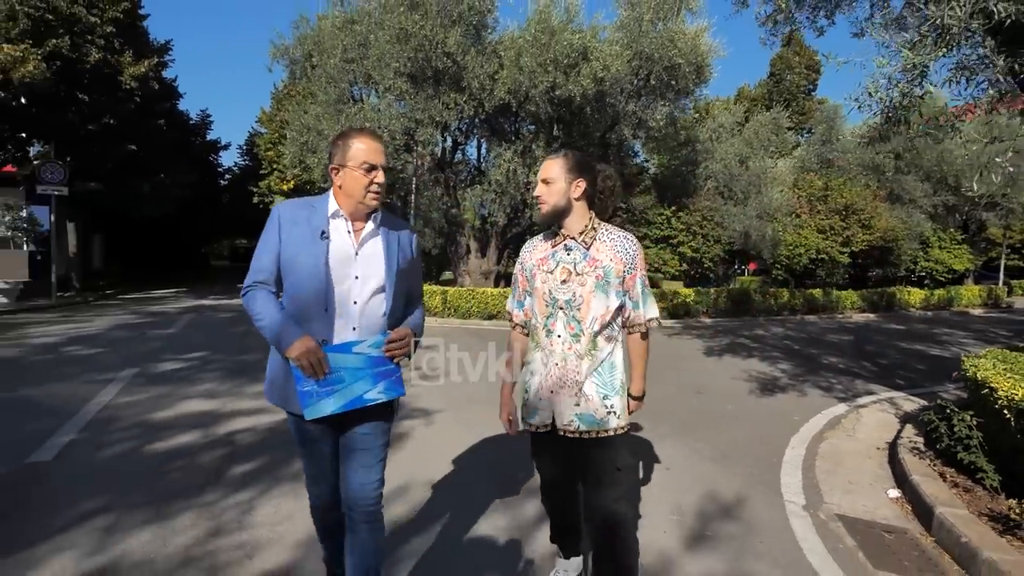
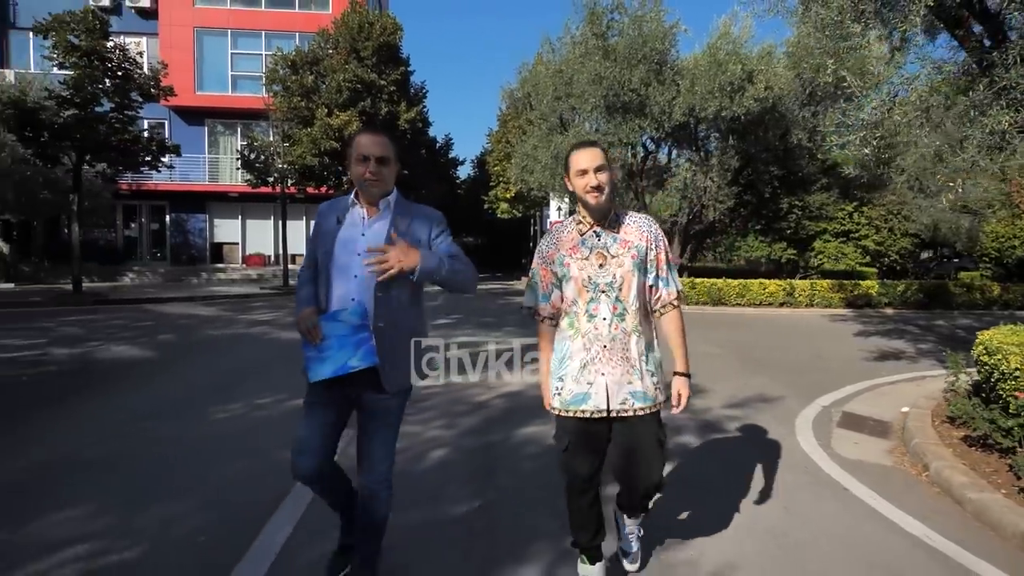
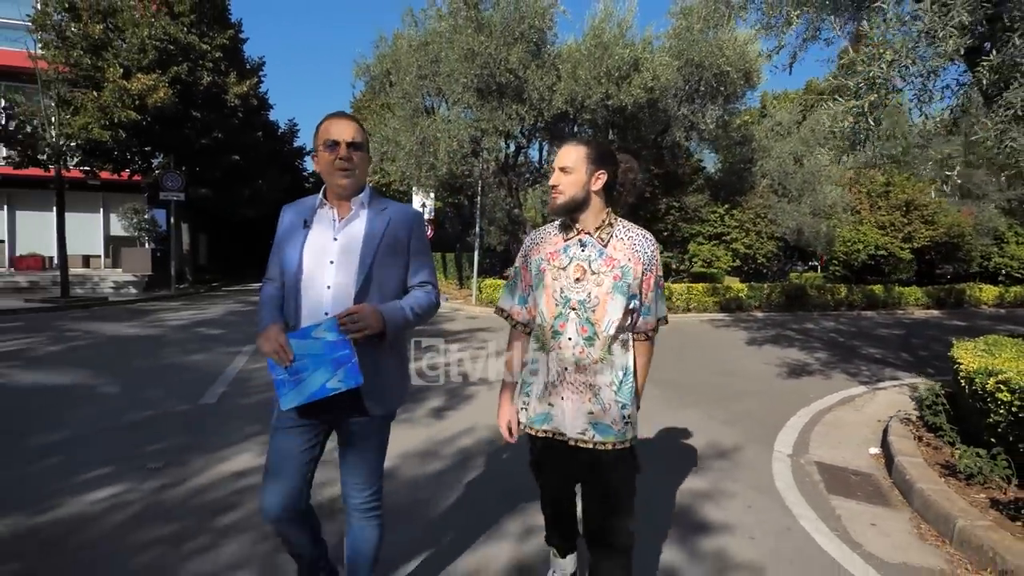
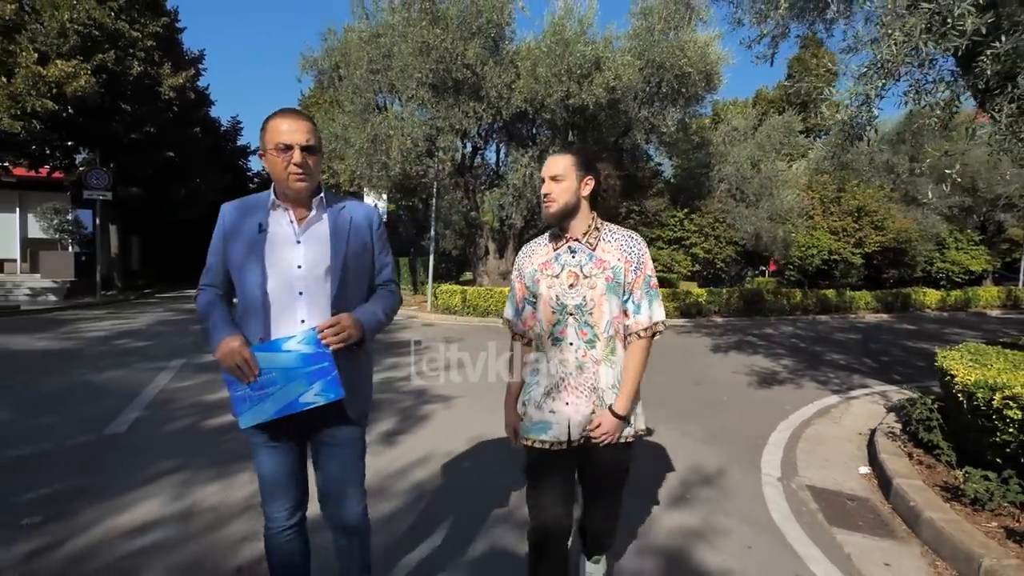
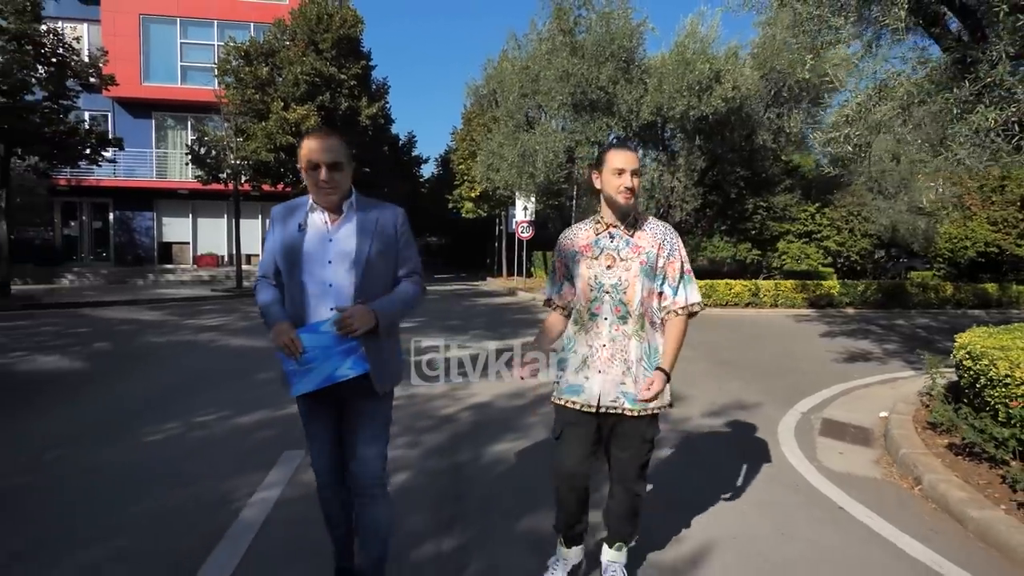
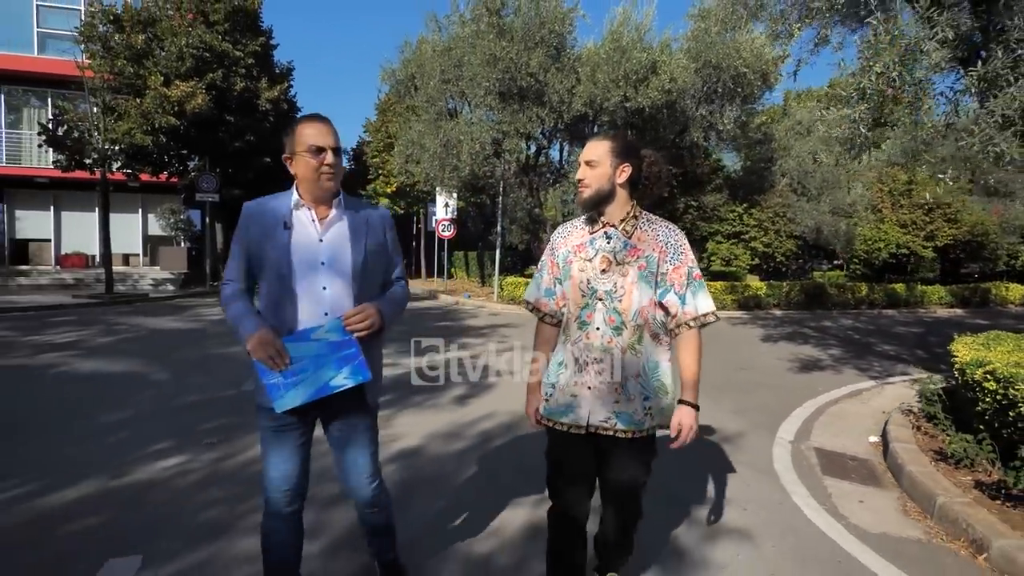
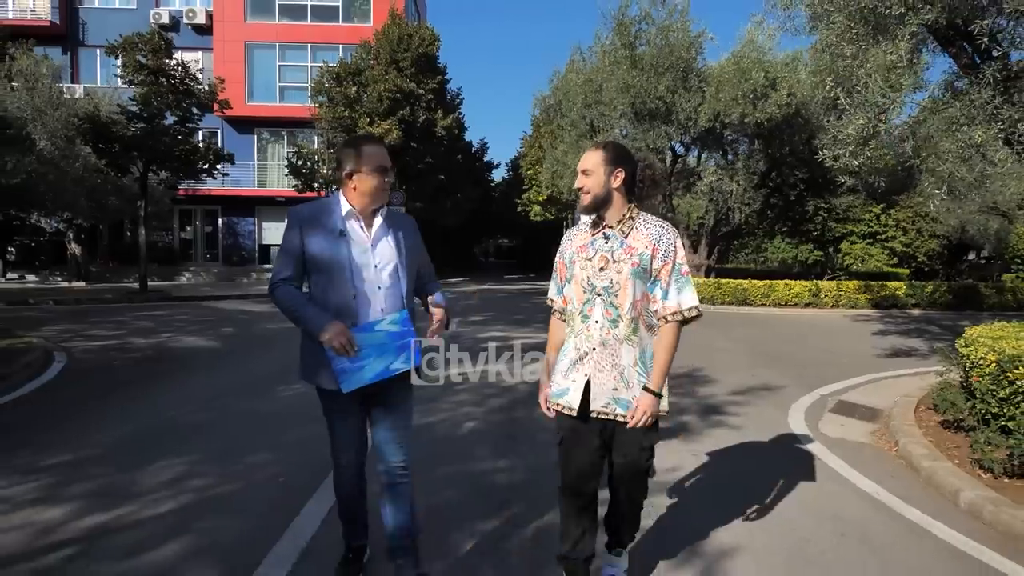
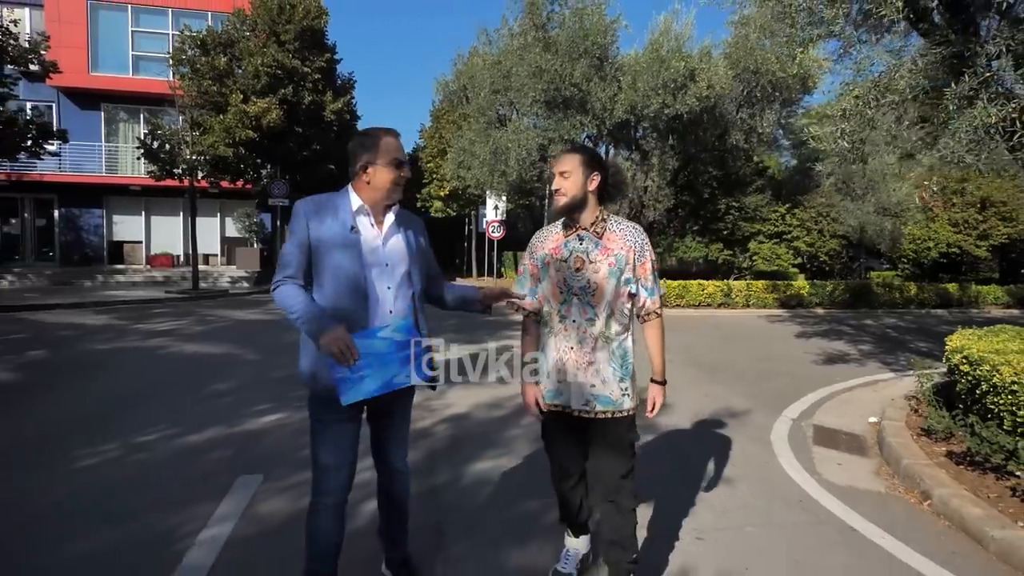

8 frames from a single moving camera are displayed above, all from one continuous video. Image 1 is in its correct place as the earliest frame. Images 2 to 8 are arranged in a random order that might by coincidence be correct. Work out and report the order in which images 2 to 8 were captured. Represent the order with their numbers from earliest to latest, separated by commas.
4, 3, 6, 8, 5, 2, 7
